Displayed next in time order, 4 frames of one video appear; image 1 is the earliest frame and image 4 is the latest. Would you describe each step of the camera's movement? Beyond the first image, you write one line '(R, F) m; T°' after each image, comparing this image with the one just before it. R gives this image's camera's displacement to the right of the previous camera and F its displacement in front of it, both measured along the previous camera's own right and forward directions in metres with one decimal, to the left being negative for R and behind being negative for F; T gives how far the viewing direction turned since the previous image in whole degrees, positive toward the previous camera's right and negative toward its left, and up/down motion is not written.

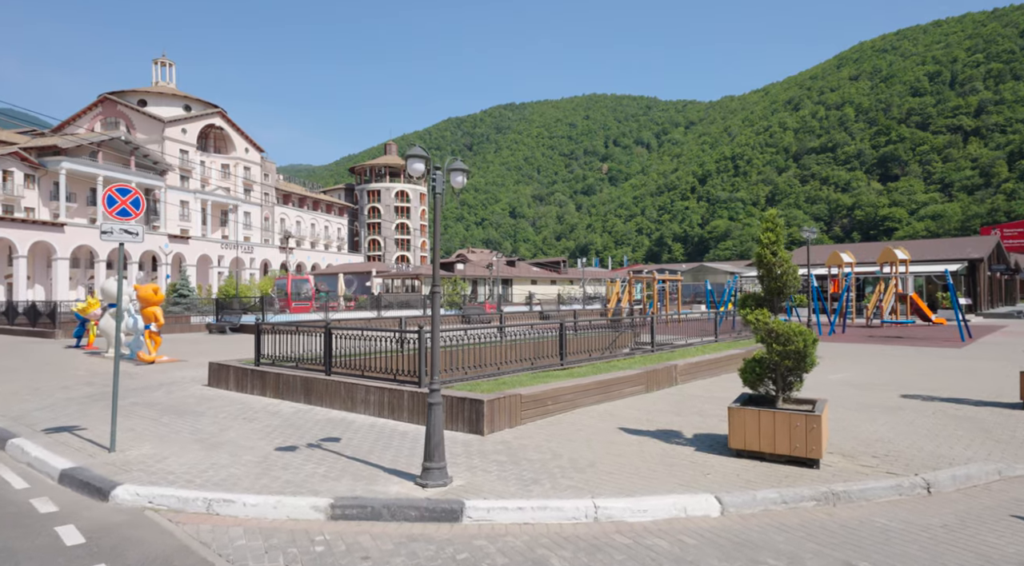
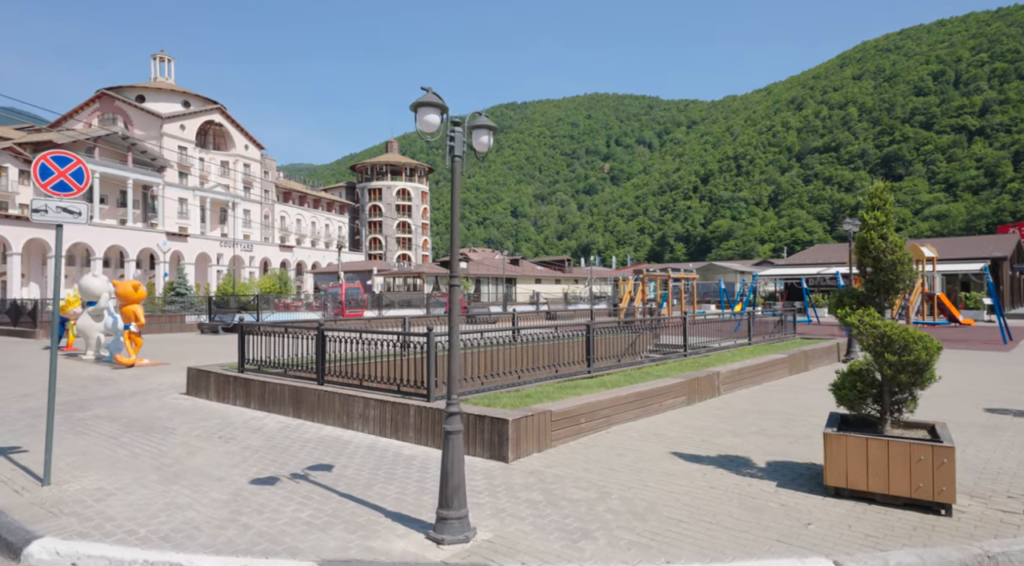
(-0.3, +1.3) m; 0°
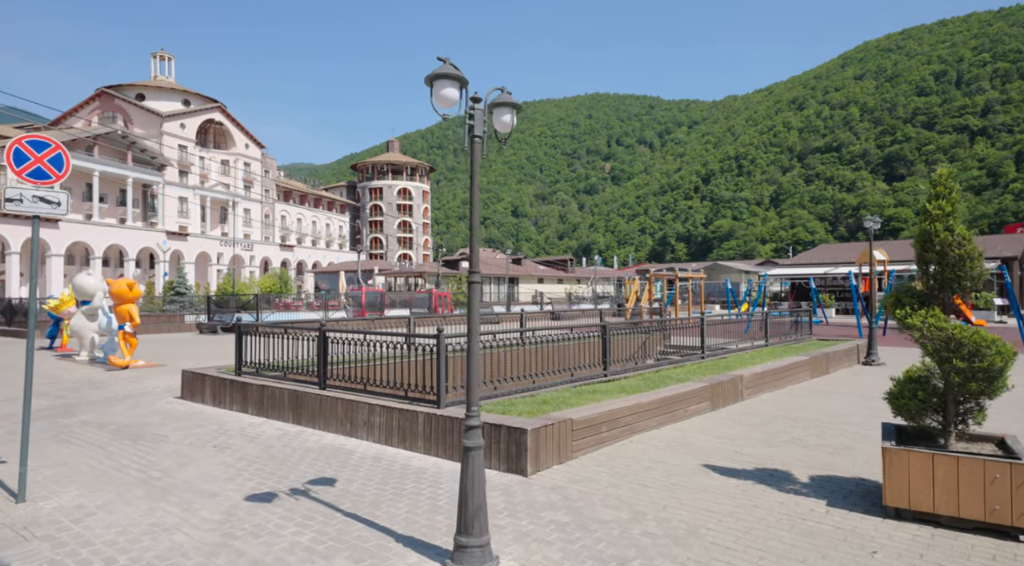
(-0.2, +0.5) m; 0°
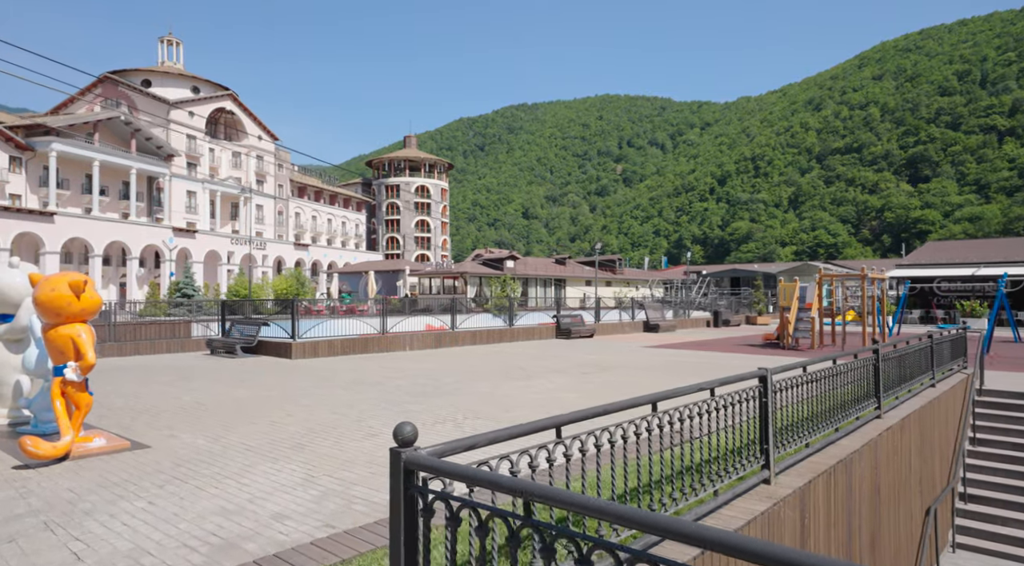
(-3.4, +7.1) m; -1°
